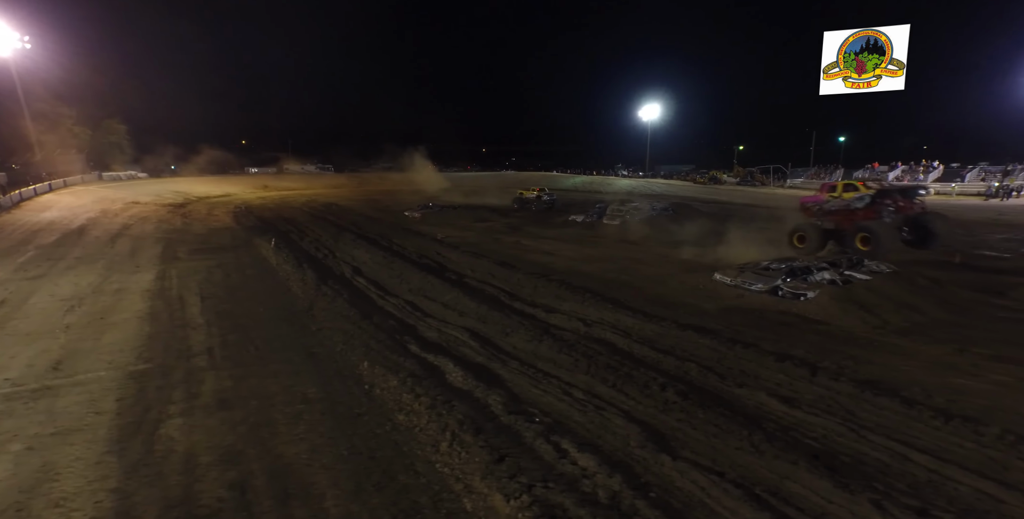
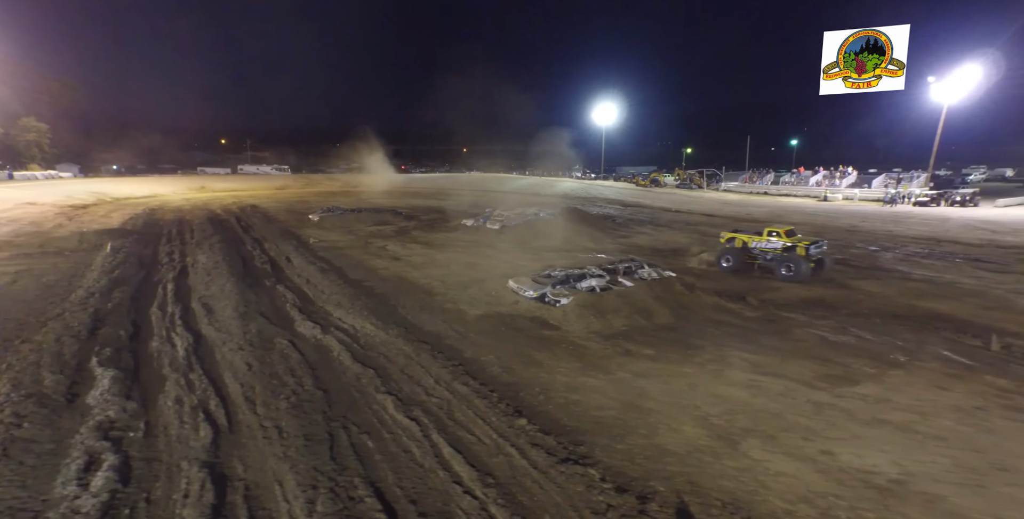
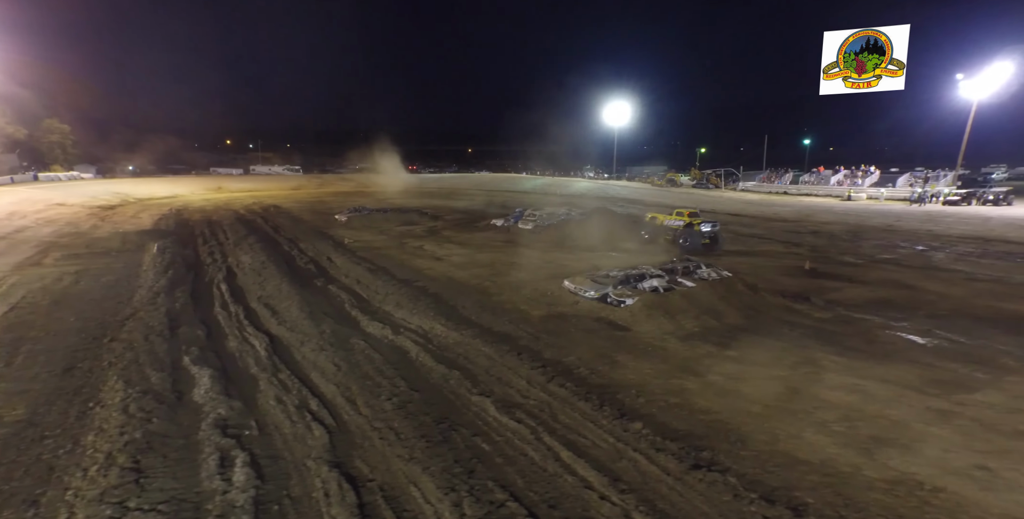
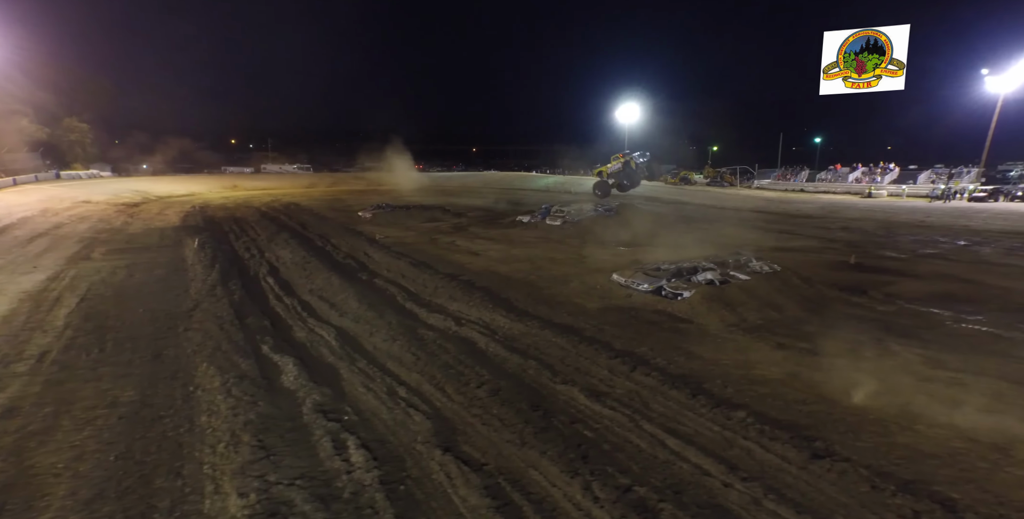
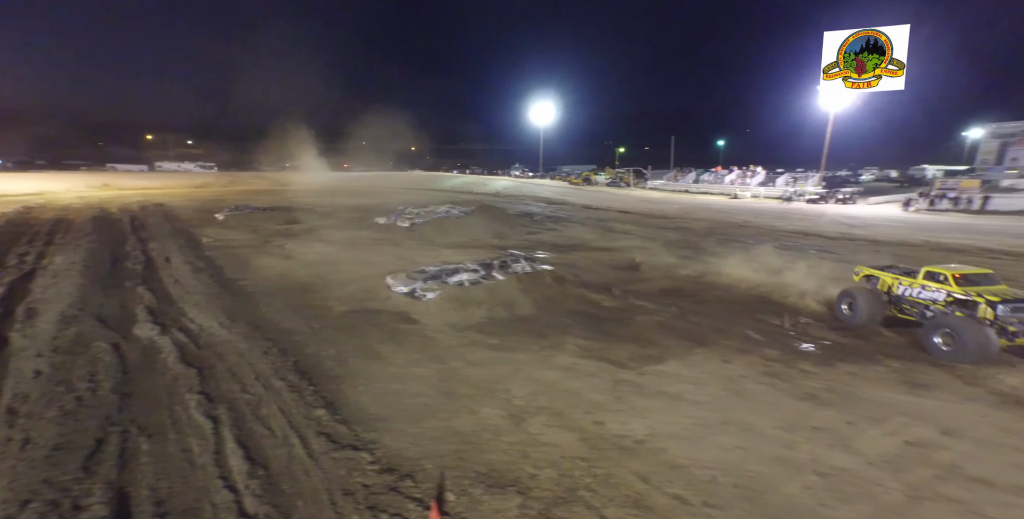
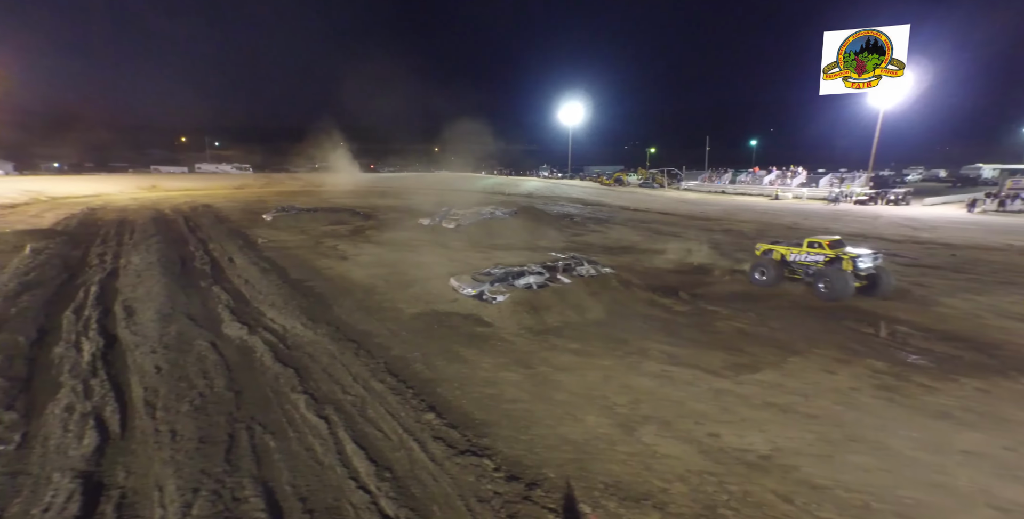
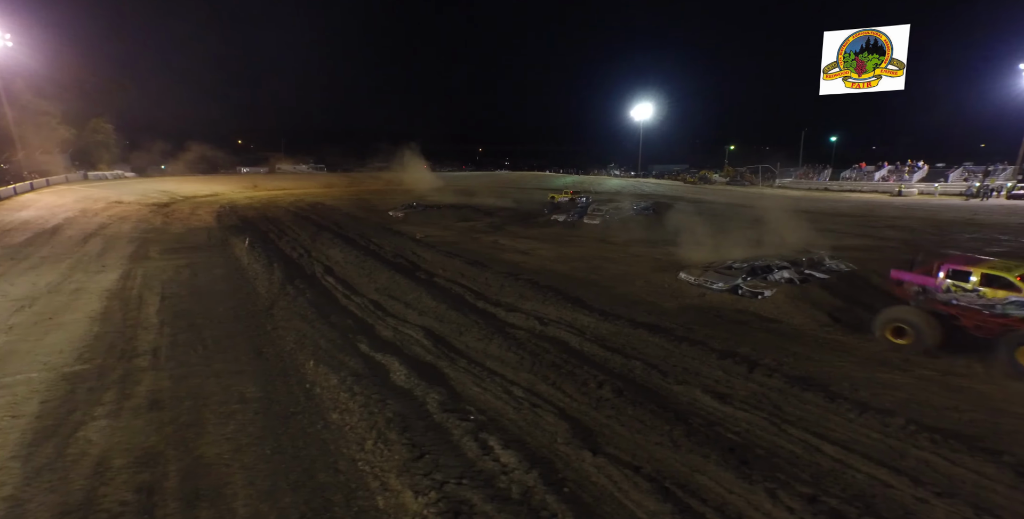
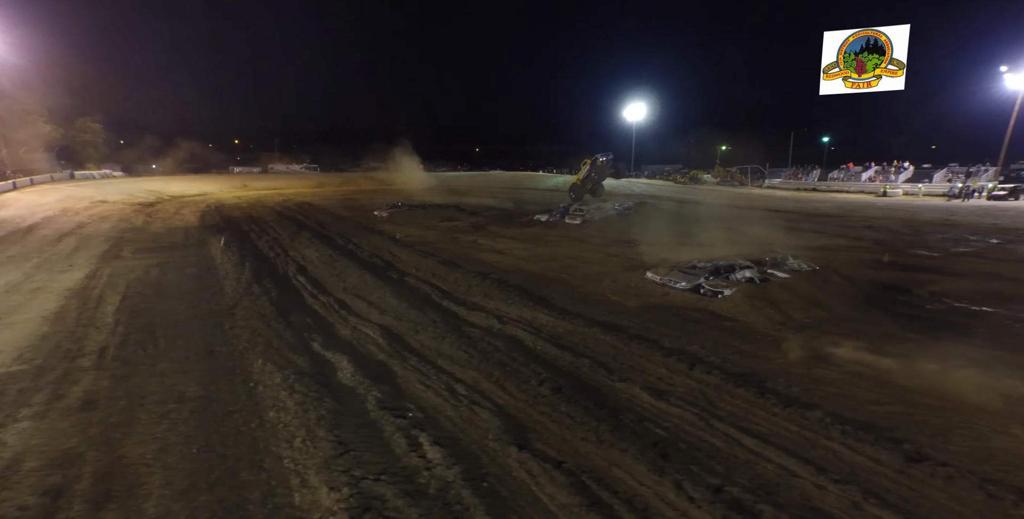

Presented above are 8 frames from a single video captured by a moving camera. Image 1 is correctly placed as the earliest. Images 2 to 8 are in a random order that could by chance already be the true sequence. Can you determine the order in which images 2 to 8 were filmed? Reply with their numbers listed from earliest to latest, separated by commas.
7, 8, 4, 3, 2, 6, 5
